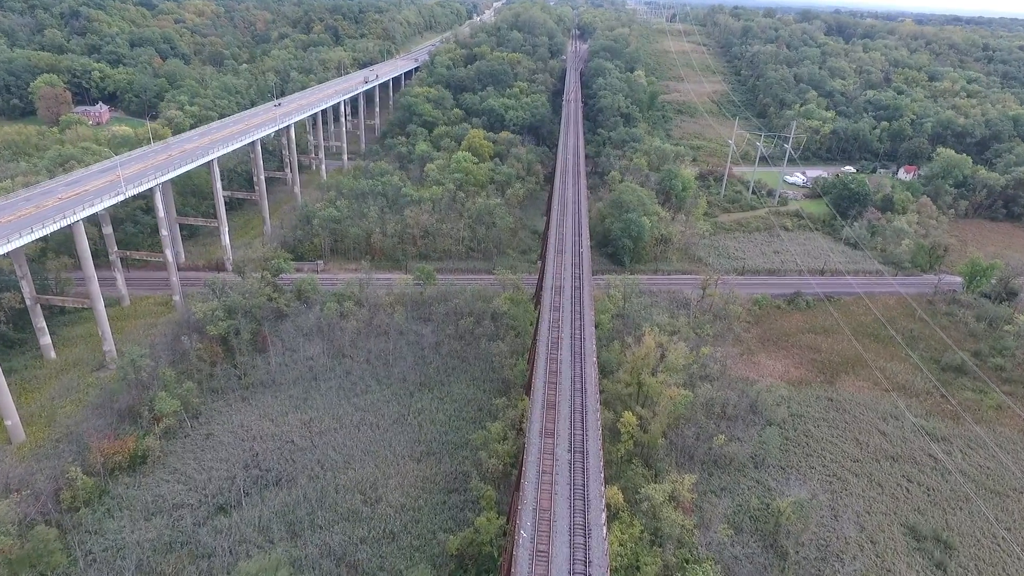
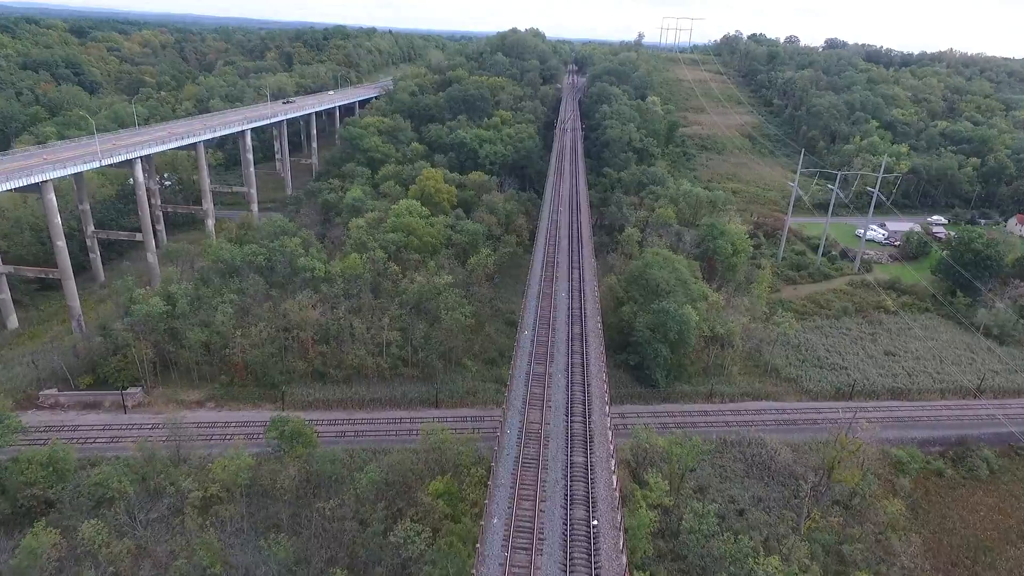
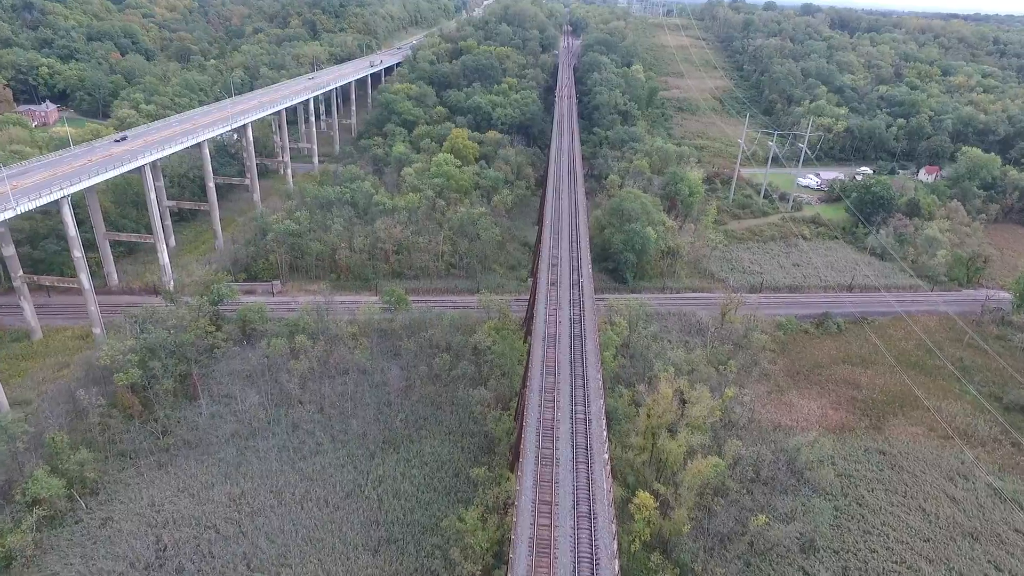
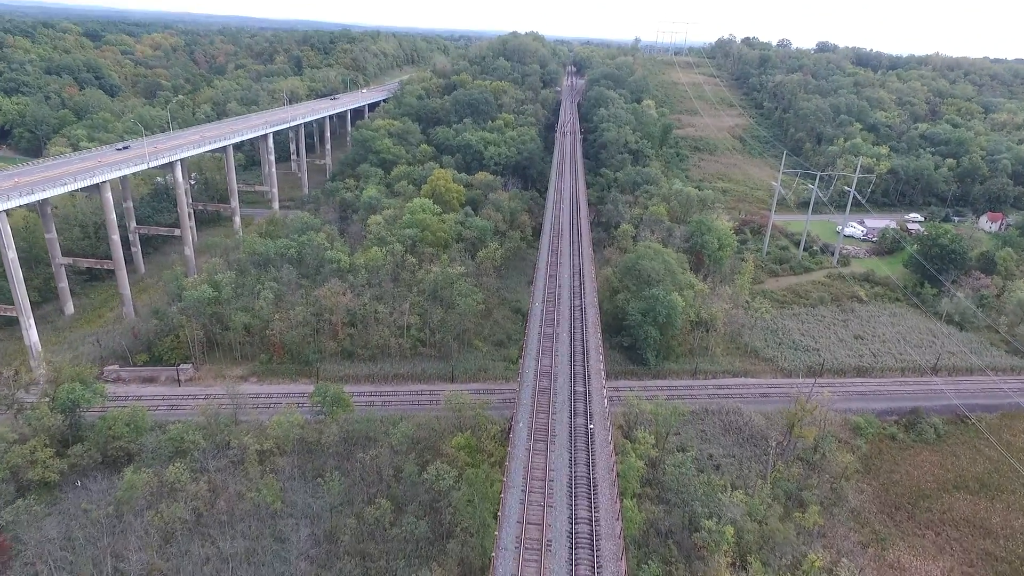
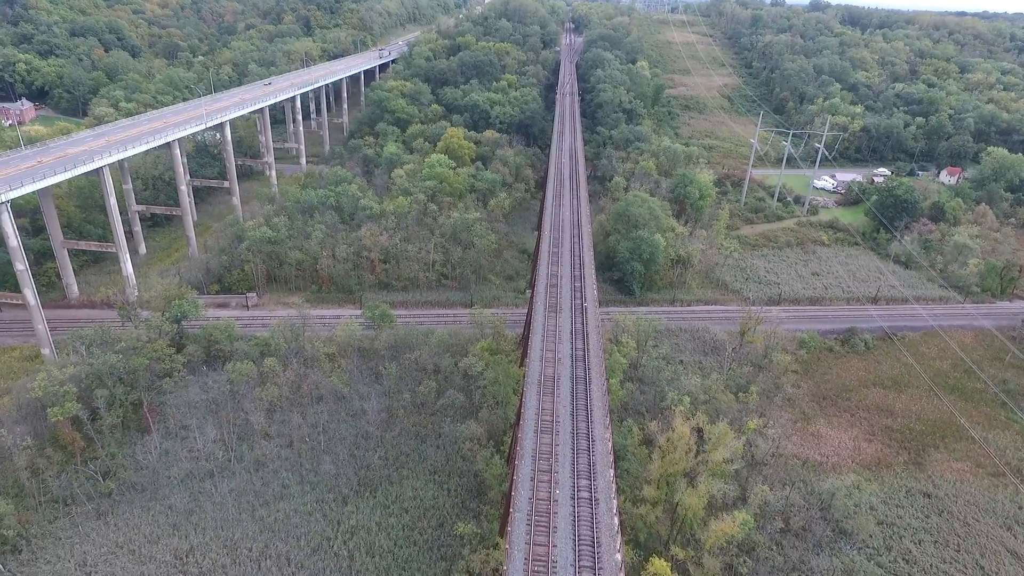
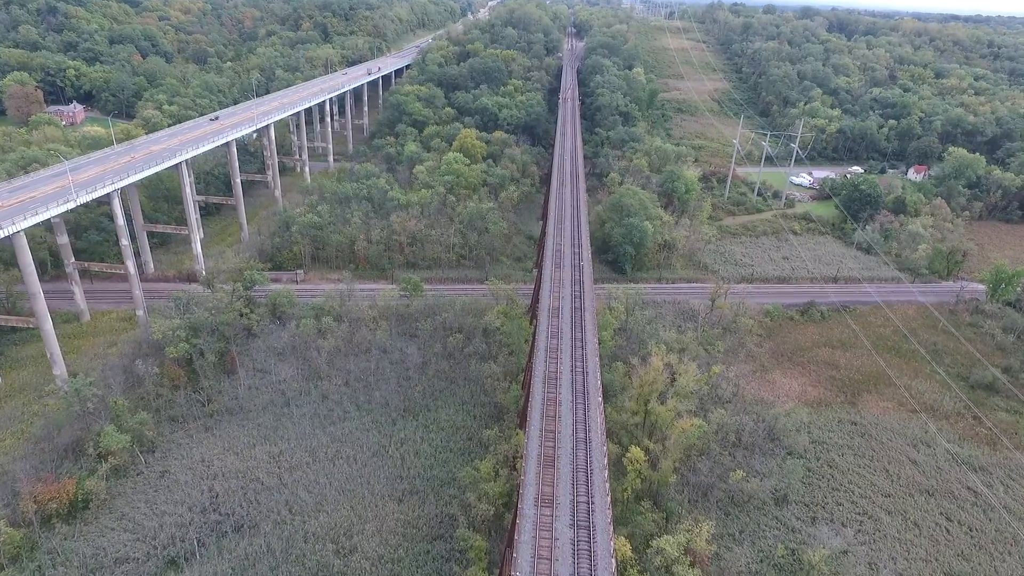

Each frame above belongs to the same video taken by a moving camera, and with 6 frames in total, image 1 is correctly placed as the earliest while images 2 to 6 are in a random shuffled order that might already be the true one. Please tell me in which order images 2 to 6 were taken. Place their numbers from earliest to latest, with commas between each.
6, 3, 5, 4, 2
